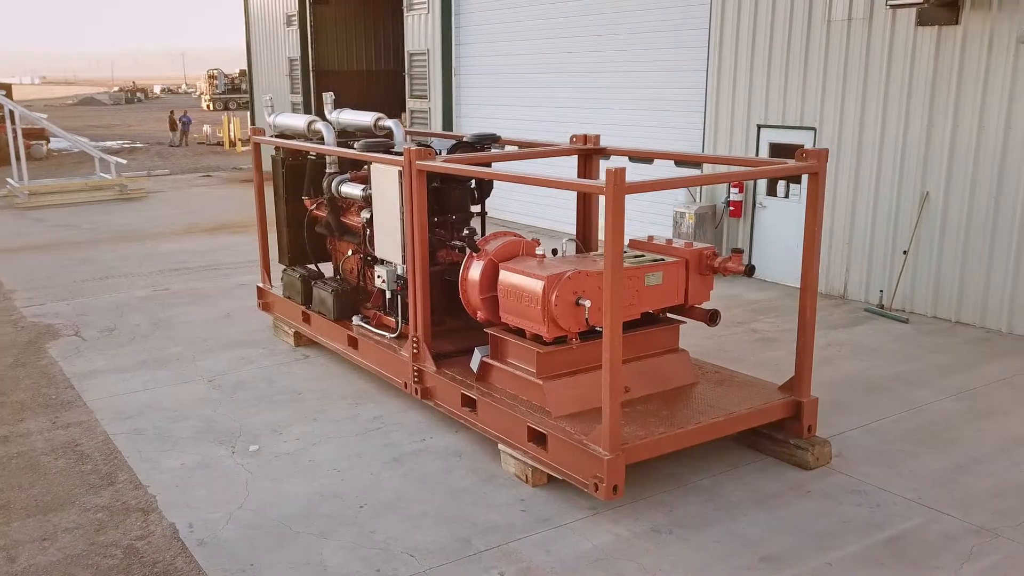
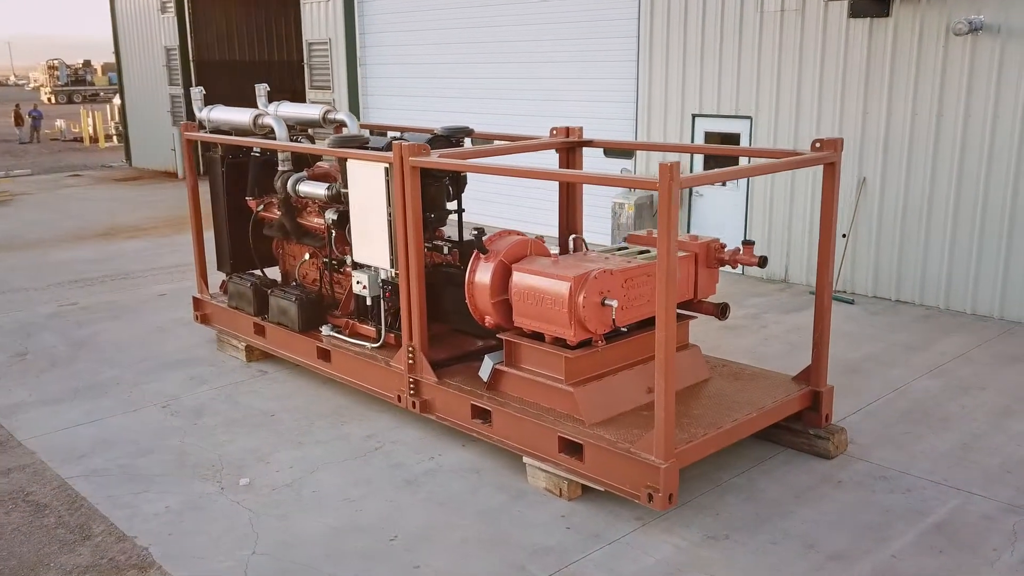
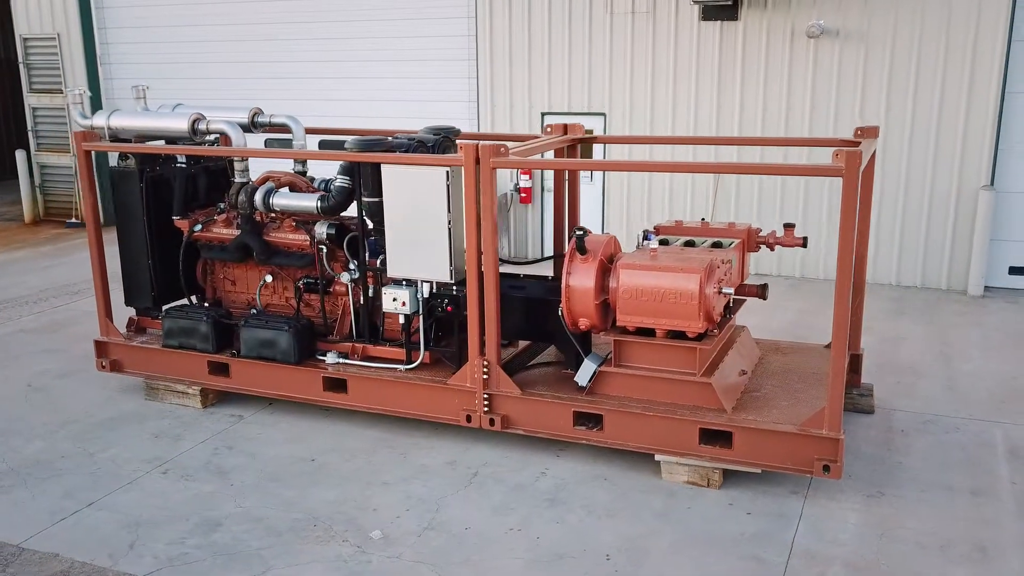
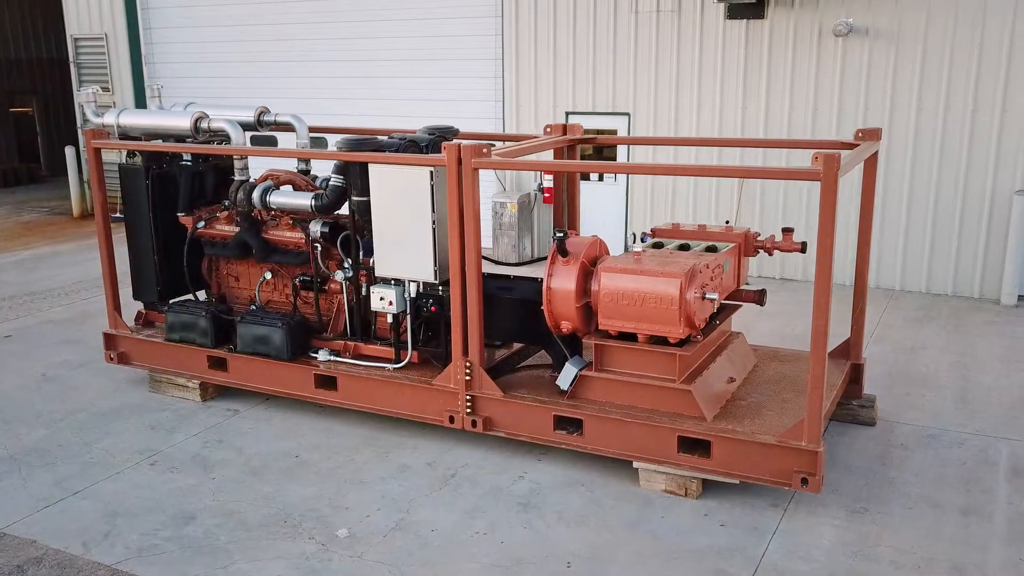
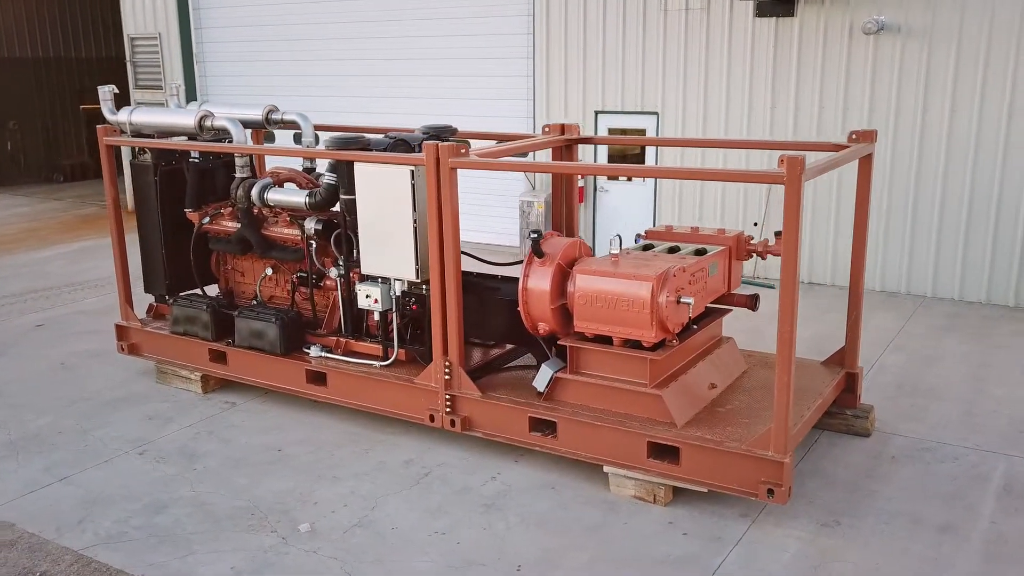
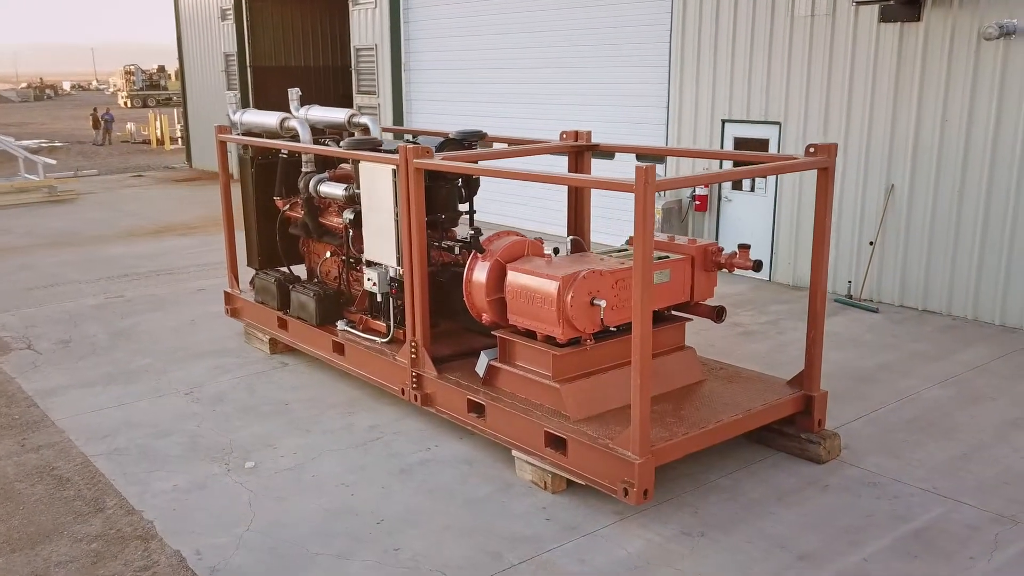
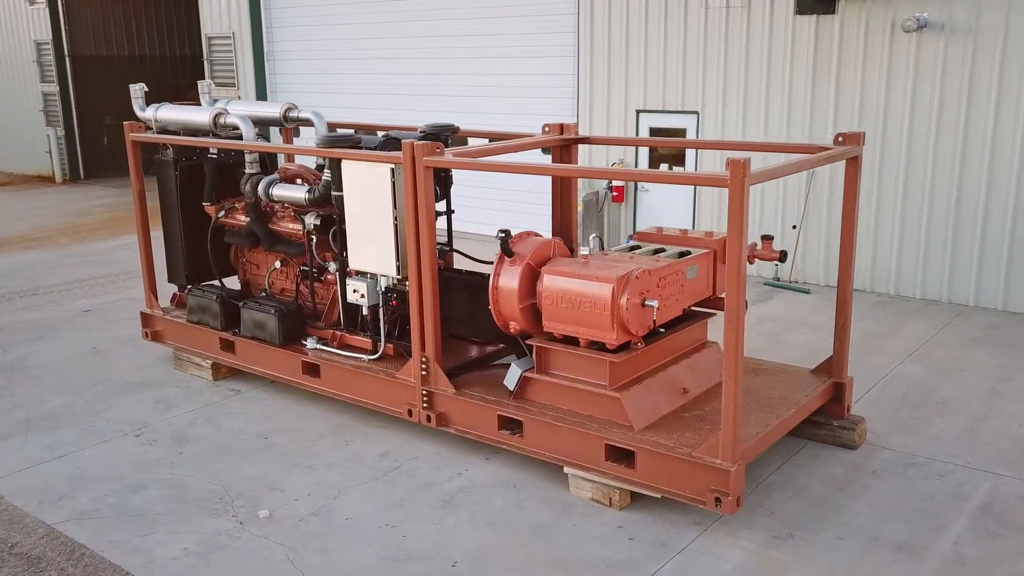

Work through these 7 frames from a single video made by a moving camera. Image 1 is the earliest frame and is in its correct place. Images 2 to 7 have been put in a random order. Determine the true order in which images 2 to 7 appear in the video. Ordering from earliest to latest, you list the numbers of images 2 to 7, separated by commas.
6, 2, 7, 5, 4, 3
